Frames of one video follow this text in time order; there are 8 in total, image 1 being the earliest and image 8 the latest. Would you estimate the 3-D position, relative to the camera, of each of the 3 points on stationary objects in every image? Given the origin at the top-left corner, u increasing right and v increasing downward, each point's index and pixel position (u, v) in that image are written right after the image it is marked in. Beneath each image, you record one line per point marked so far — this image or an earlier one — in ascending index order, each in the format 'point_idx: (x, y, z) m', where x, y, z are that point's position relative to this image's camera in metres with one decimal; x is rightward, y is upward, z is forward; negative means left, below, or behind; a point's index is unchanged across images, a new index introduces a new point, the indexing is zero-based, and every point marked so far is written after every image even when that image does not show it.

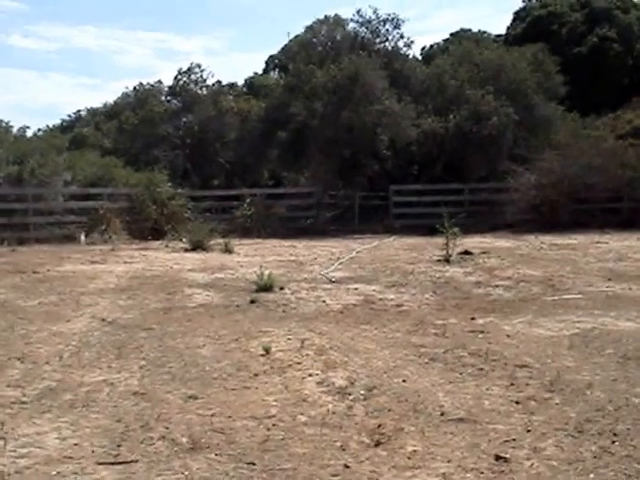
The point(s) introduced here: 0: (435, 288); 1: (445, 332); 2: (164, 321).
0: (+1.3, -0.5, +12.3) m
1: (+1.0, -0.7, +8.7) m
2: (-1.4, -0.7, +9.8) m
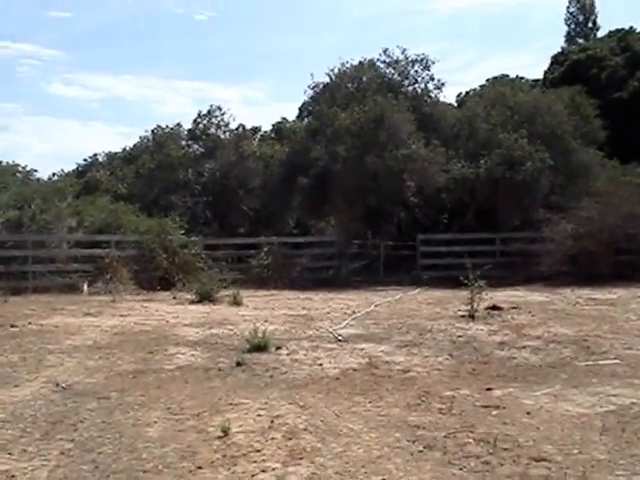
0: (+1.3, -1.1, +10.9) m
1: (+0.9, -1.1, +7.2) m
2: (-1.4, -1.1, +8.4) m
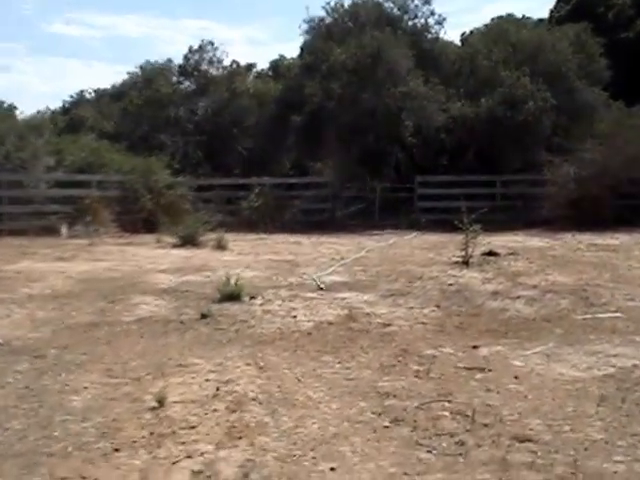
0: (+1.1, -0.5, +10.0) m
1: (+0.6, -0.7, +6.4) m
2: (-1.6, -0.7, +7.5) m
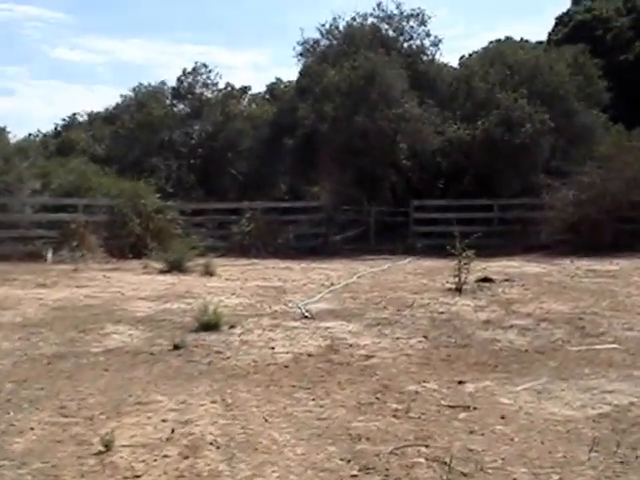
0: (+0.9, -0.8, +9.5) m
1: (+0.5, -0.9, +5.9) m
2: (-1.8, -0.9, +7.1) m
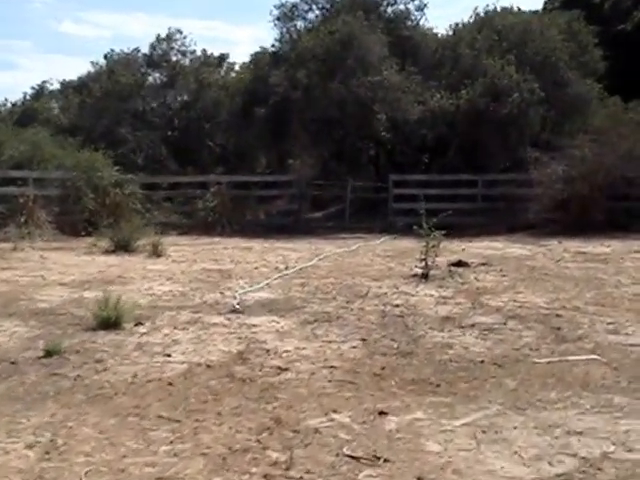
0: (+0.4, -0.6, +7.9) m
1: (-0.1, -0.8, +4.3) m
2: (-2.3, -0.8, +5.4) m
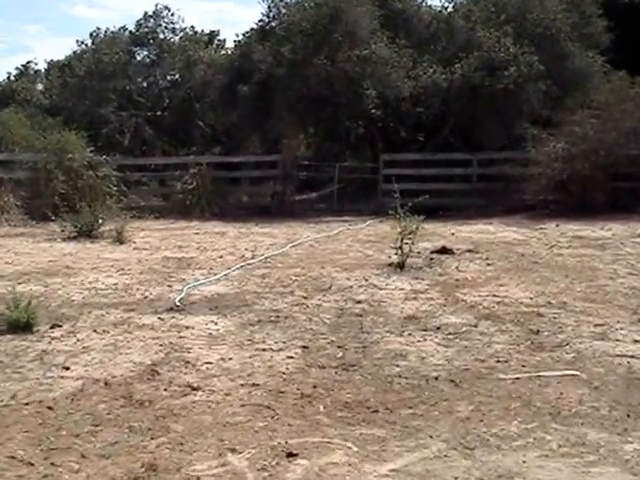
0: (0.0, -0.5, +6.8) m
1: (-0.5, -0.8, +3.2) m
2: (-2.7, -0.7, +4.4) m
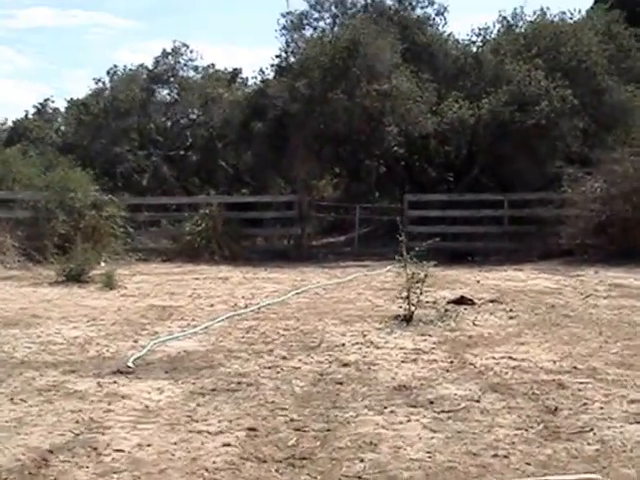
0: (-0.1, -0.8, +5.5) m
1: (-0.8, -0.9, +1.9) m
2: (-3.0, -0.9, +3.1) m
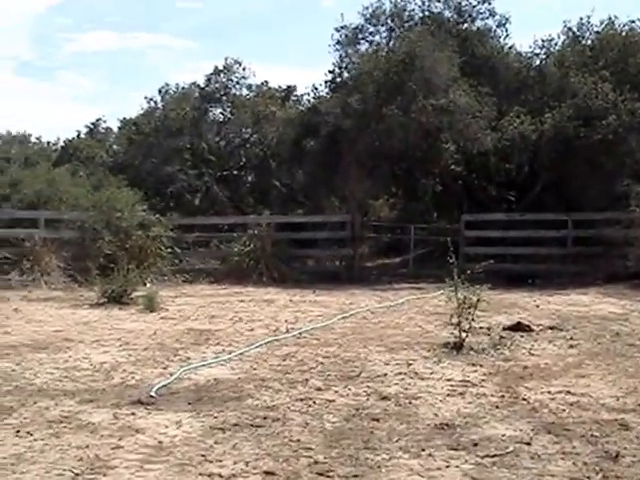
0: (0.0, -0.9, +4.9) m
1: (-0.8, -0.9, +1.4) m
2: (-3.0, -0.9, +2.8) m
